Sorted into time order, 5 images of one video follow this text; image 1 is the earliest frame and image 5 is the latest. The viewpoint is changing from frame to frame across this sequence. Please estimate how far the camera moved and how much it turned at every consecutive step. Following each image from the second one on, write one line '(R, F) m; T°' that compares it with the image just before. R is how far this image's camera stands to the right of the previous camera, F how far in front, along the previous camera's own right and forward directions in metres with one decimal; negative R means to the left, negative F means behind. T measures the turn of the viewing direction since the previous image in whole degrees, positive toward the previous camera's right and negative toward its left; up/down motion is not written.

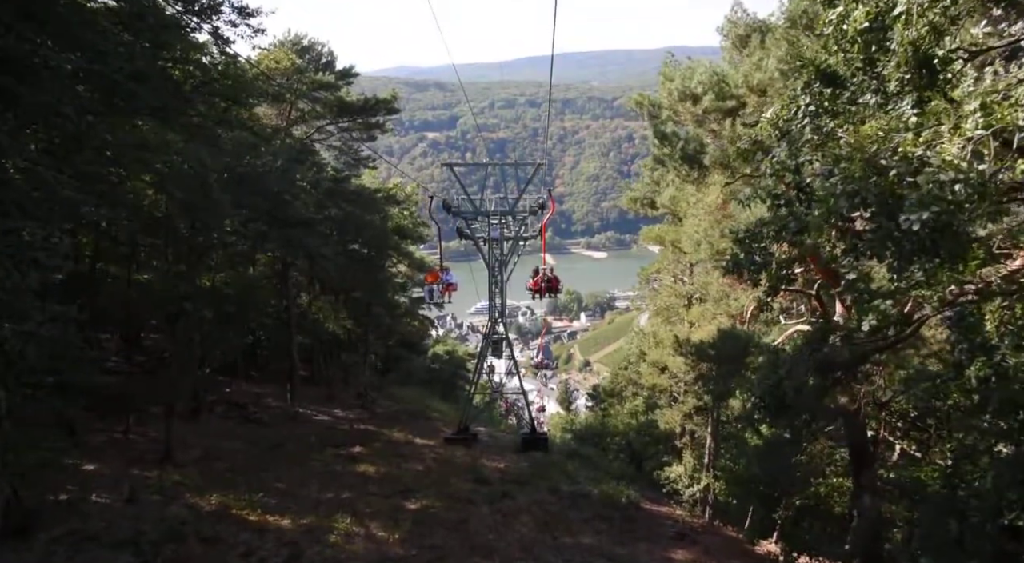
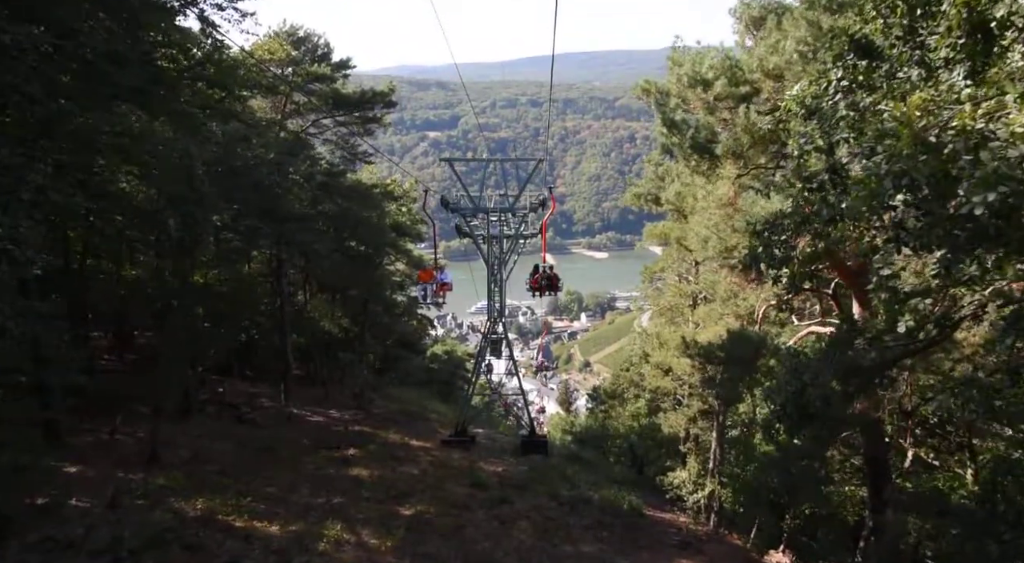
(0.0, +0.3) m; 0°
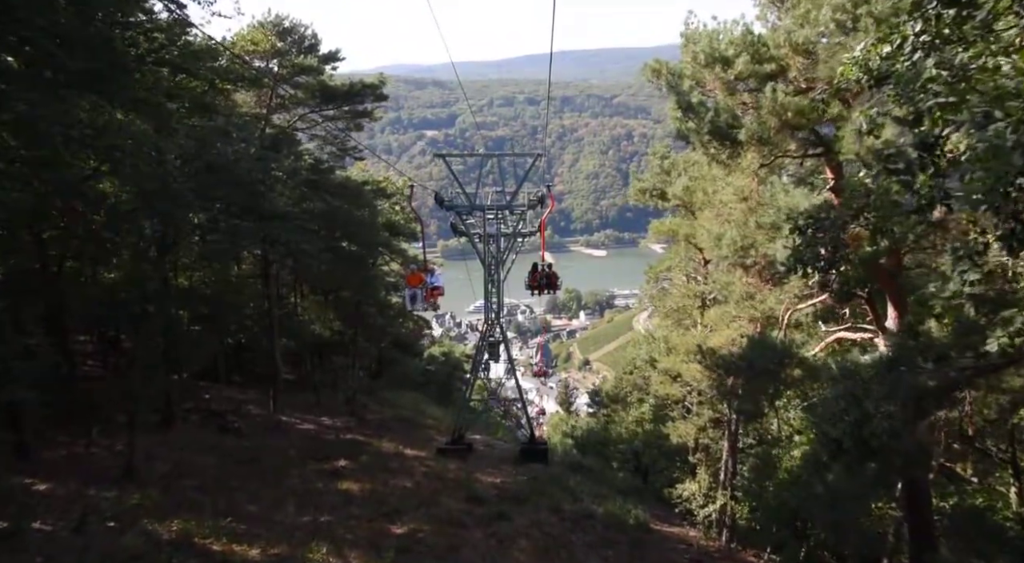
(0.0, +0.6) m; 0°
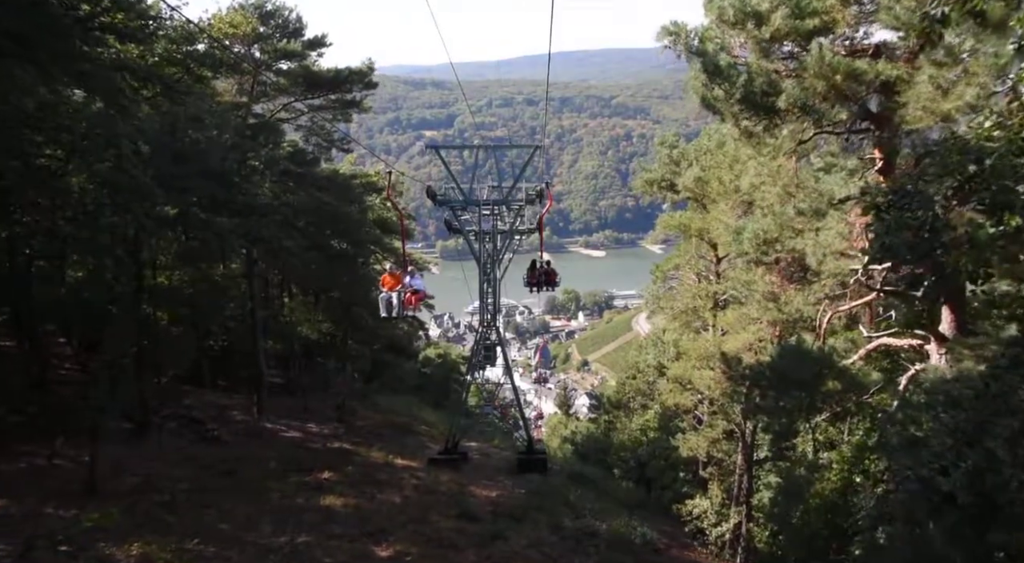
(0.0, +0.8) m; 0°
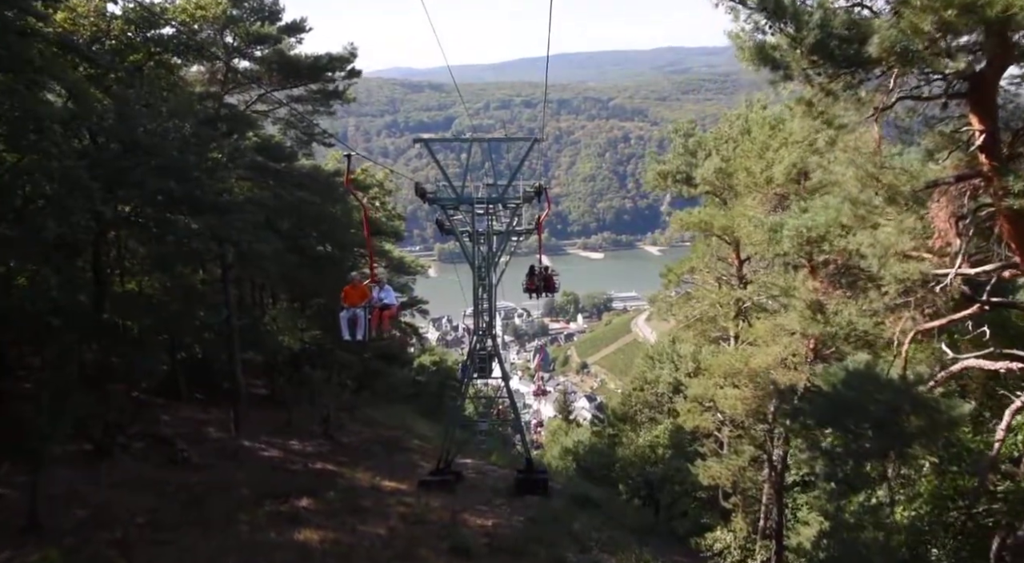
(0.0, +1.0) m; 0°
